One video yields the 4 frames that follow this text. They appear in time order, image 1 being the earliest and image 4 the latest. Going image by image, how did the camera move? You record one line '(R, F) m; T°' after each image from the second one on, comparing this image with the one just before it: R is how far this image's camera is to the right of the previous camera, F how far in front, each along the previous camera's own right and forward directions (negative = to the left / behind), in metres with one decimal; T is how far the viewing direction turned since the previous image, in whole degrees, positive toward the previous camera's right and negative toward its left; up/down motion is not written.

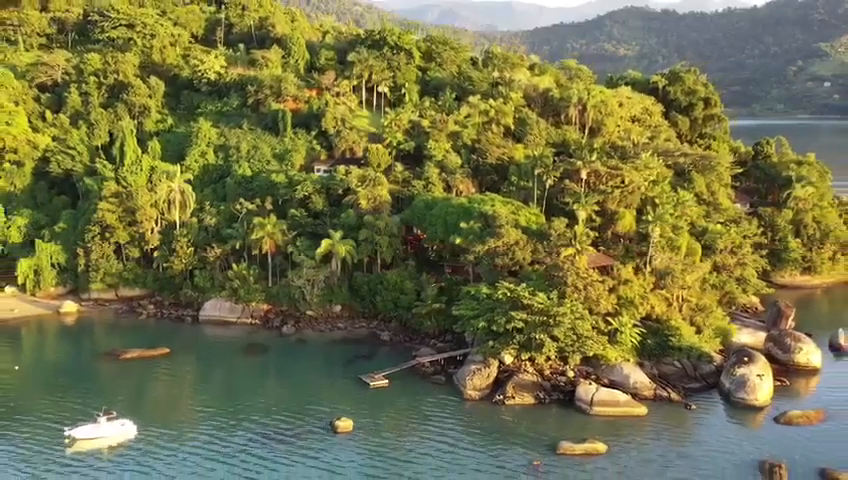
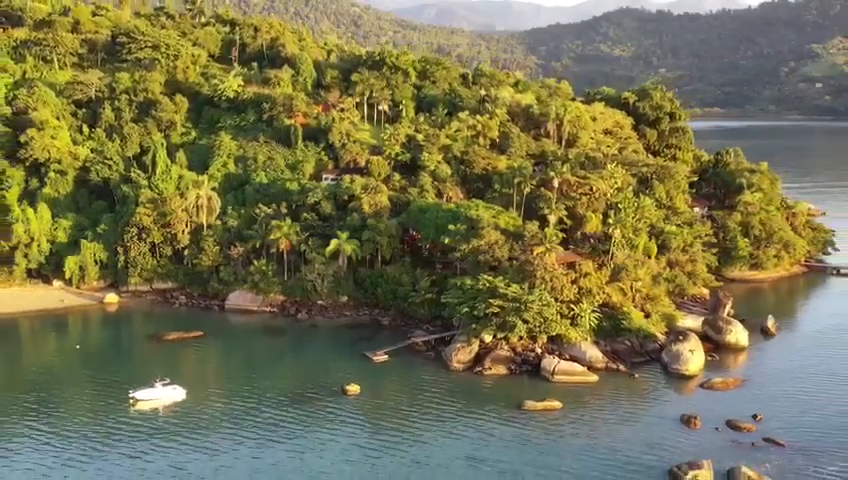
(+0.3, -8.4) m; 0°
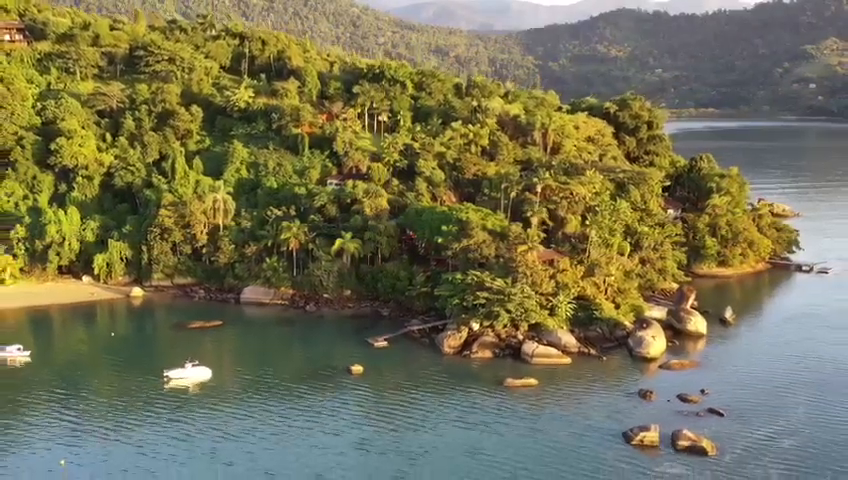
(+0.2, -6.5) m; 0°
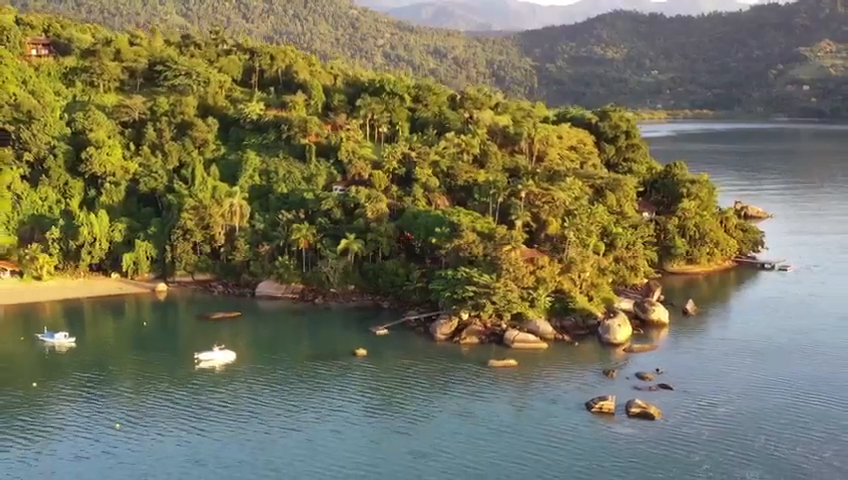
(+0.3, -7.7) m; 0°
